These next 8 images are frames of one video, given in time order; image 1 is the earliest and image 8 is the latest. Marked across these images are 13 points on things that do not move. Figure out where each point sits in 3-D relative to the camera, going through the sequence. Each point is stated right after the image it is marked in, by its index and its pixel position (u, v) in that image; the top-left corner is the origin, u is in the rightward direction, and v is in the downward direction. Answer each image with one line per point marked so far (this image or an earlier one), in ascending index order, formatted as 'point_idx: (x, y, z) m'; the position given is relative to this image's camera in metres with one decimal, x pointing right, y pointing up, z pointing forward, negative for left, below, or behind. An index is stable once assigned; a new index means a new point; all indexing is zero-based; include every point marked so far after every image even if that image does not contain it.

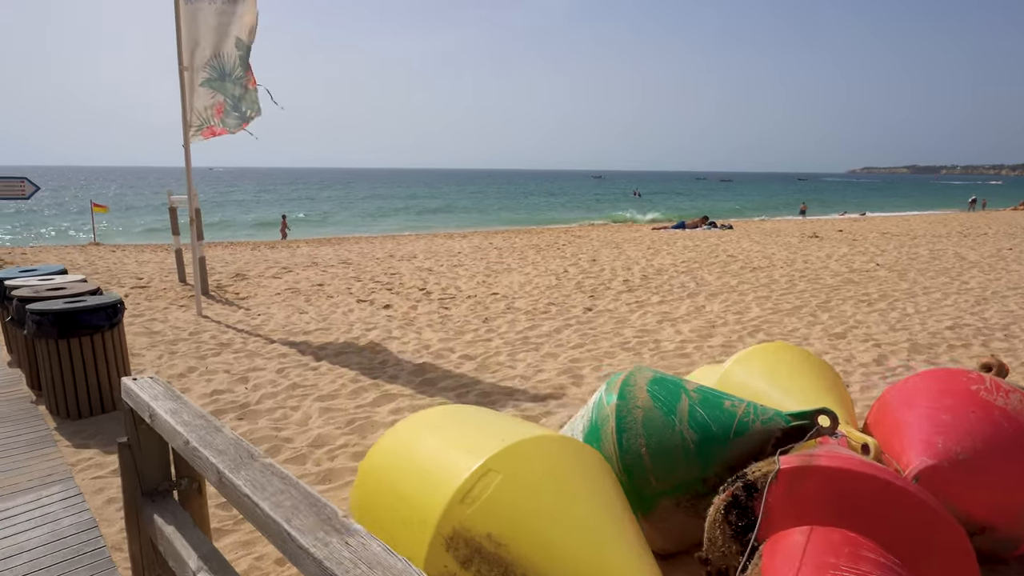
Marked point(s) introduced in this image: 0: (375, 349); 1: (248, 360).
0: (-1.1, -0.5, +6.0) m
1: (-2.0, -0.6, +5.6) m
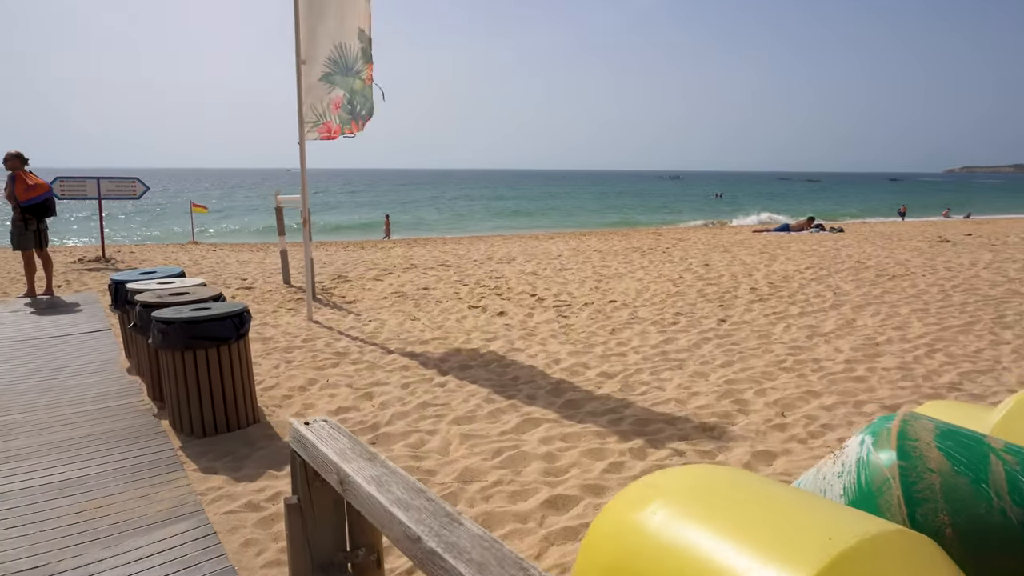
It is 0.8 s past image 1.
0: (-0.1, -0.6, +5.5) m
1: (-1.0, -0.6, +5.2) m
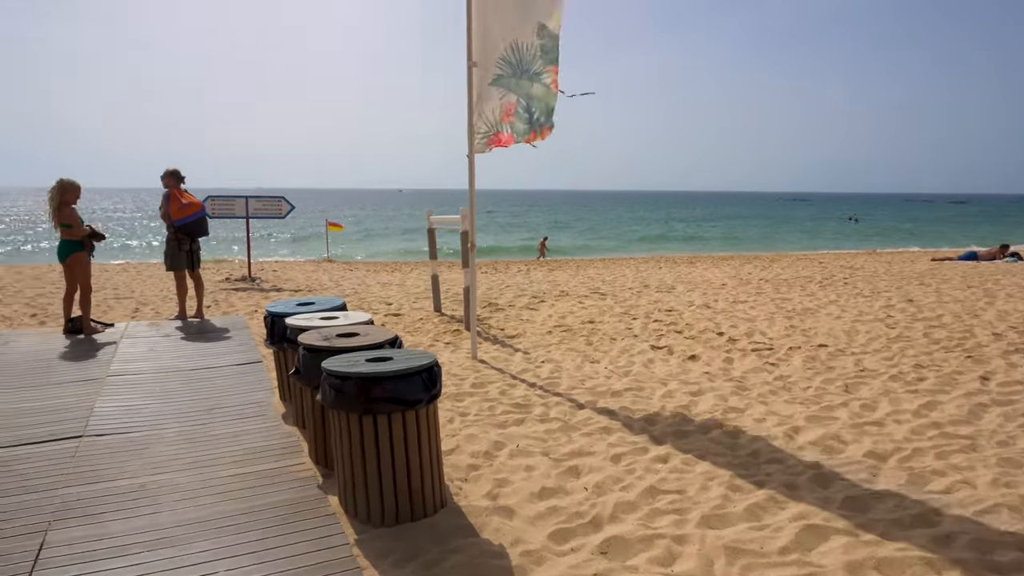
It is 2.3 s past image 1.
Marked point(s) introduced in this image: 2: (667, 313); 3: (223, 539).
0: (+1.3, -0.8, +4.3) m
1: (+0.3, -0.9, +4.2) m
2: (+1.8, -0.3, +8.5) m
3: (-1.2, -1.0, +2.9) m
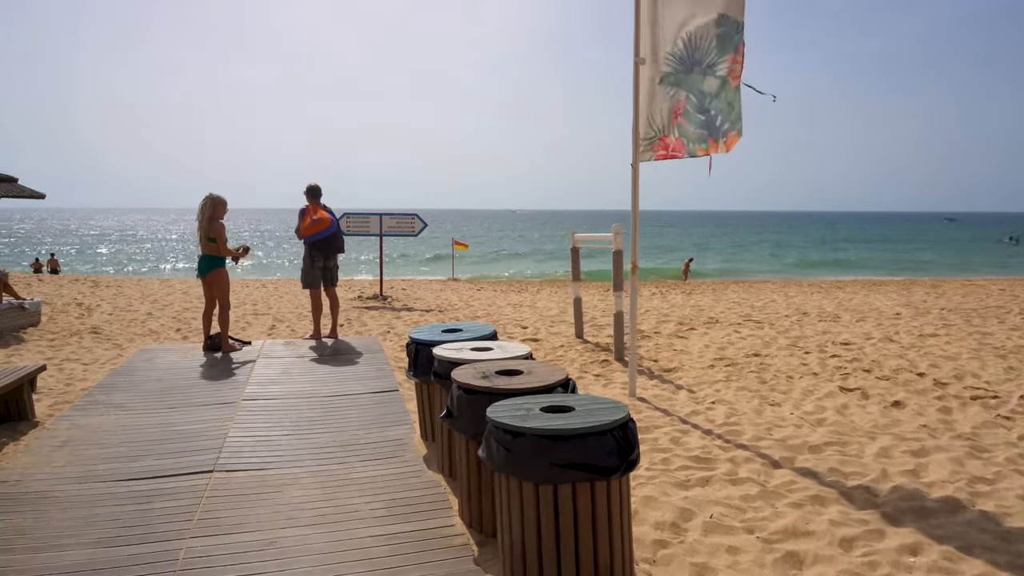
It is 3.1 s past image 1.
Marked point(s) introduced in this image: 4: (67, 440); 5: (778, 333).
0: (+2.2, -1.0, +3.3) m
1: (+1.2, -1.0, +3.3) m
2: (+3.4, -0.6, +7.4) m
3: (-0.5, -1.1, +2.3) m
4: (-2.6, -0.9, +4.2) m
5: (+3.1, -0.5, +8.4) m
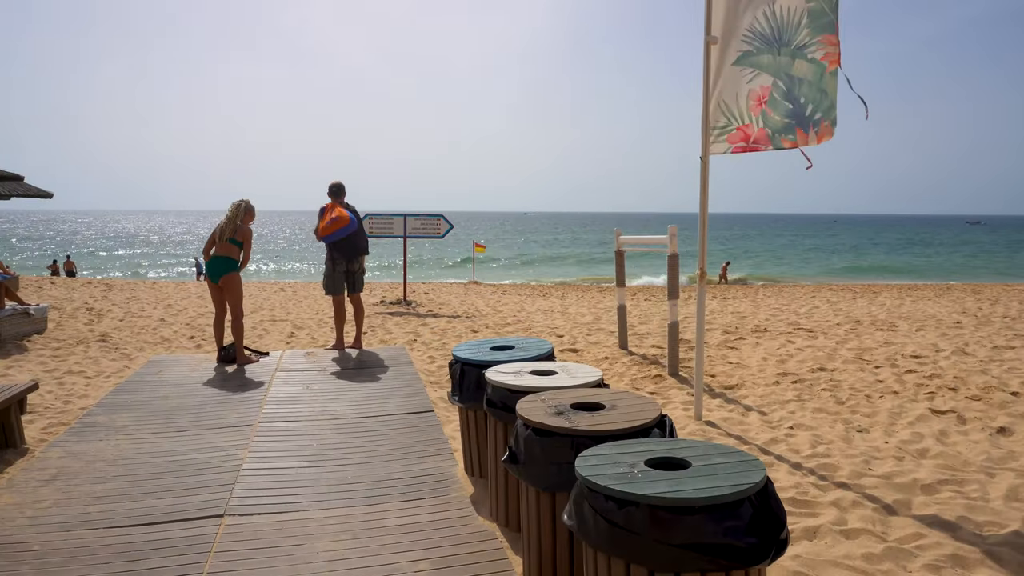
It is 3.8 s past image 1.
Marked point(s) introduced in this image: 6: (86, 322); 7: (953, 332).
0: (+2.5, -1.1, +2.7) m
1: (+1.5, -1.1, +2.7) m
2: (+3.8, -0.7, +6.7) m
3: (-0.2, -1.1, +1.7) m
4: (-2.3, -0.9, +3.6) m
5: (+3.5, -0.6, +7.7) m
6: (-5.4, -0.4, +9.1) m
7: (+5.2, -0.5, +8.6) m
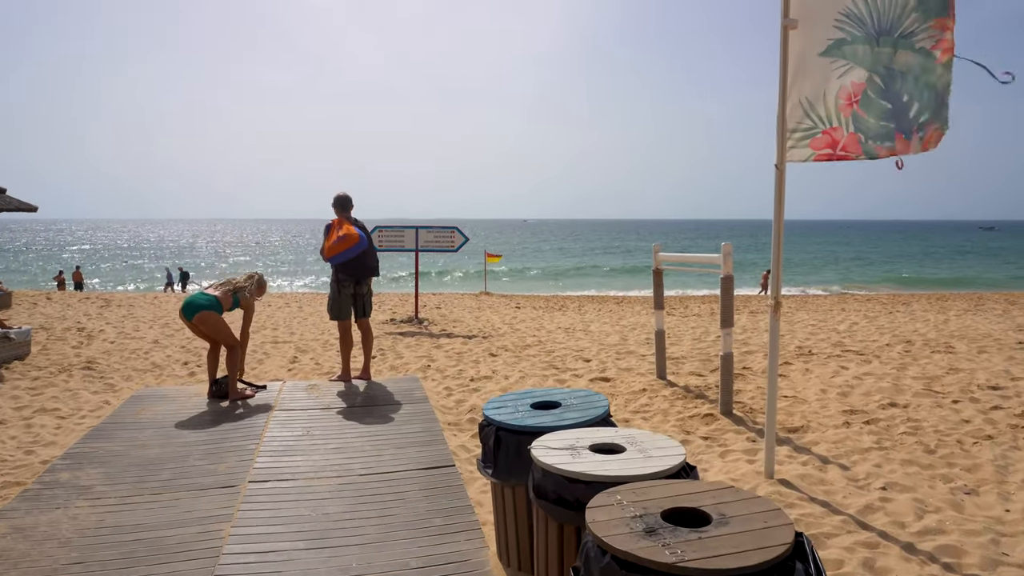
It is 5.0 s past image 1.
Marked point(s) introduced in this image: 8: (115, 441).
0: (+2.6, -1.2, +1.9) m
1: (+1.6, -1.2, +2.0) m
2: (+4.0, -0.9, +5.9) m
3: (-0.1, -1.3, +1.0) m
4: (-2.1, -1.1, +2.9) m
5: (+3.7, -0.8, +6.9) m
6: (-5.1, -0.7, +8.4) m
7: (+5.5, -0.7, +7.8) m
8: (-2.4, -0.9, +4.4) m
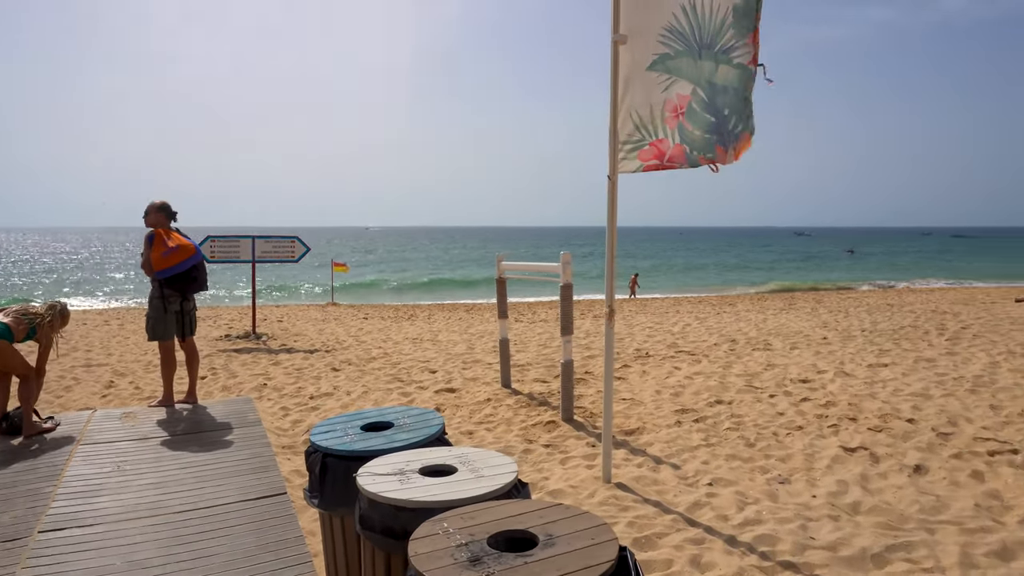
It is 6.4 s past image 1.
0: (+2.1, -1.2, +2.3) m
1: (+1.2, -1.2, +2.2) m
2: (+2.6, -0.9, +6.5) m
3: (-0.3, -1.3, +0.9) m
4: (-2.7, -1.2, +2.3) m
5: (+2.2, -0.8, +7.4) m
6: (-6.8, -0.9, +7.1) m
7: (+3.7, -0.7, +8.6) m
8: (-3.3, -1.1, +3.7) m
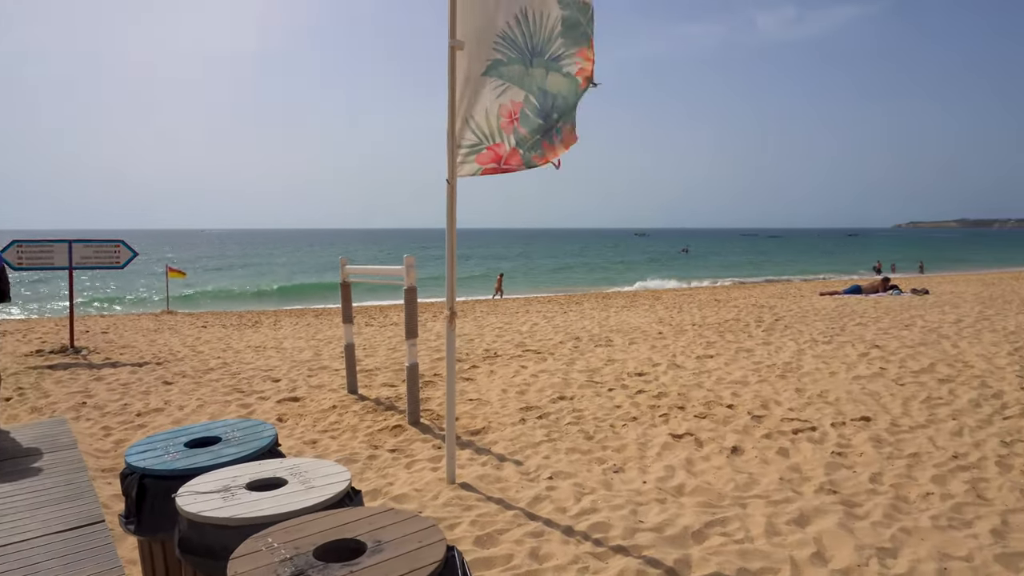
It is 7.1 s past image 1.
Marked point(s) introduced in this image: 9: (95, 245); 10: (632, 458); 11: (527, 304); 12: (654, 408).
0: (+1.6, -1.2, +2.7) m
1: (+0.6, -1.2, +2.4) m
2: (+1.2, -0.9, +6.9) m
3: (-0.5, -1.4, +0.8) m
4: (-3.2, -1.3, +1.8) m
5: (+0.6, -0.8, +7.7) m
6: (-8.1, -1.1, +5.7) m
7: (+1.9, -0.7, +9.2) m
8: (-4.1, -1.2, +3.0) m
9: (-5.5, +0.6, +9.4) m
10: (+0.7, -1.0, +4.5) m
11: (+0.5, -0.4, +18.6) m
12: (+1.1, -0.9, +5.7) m
